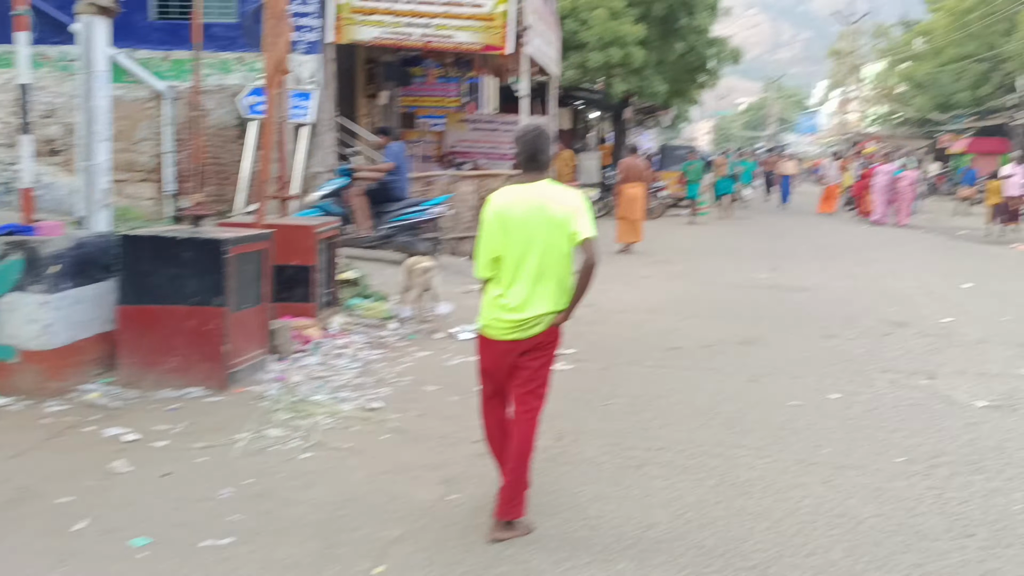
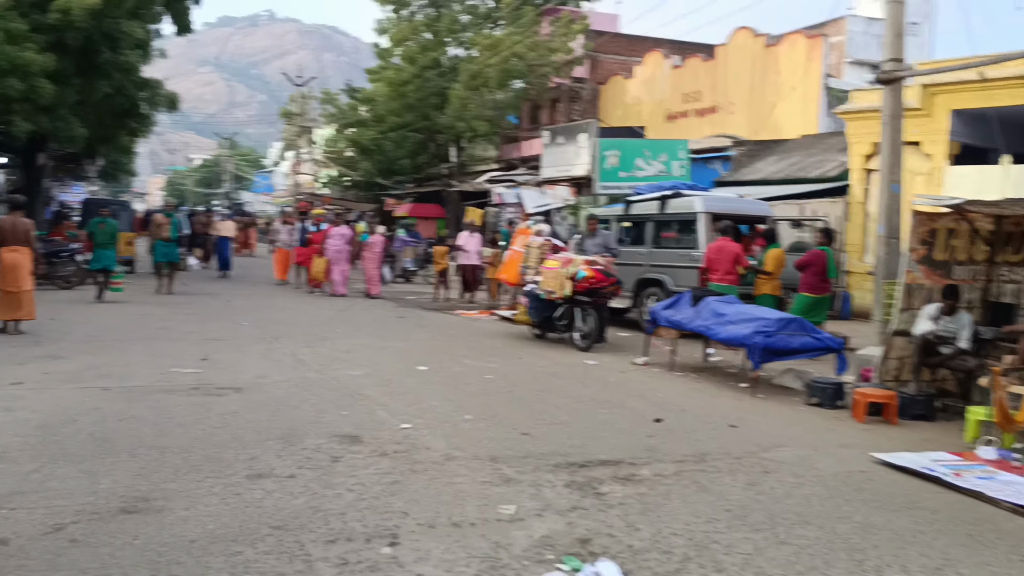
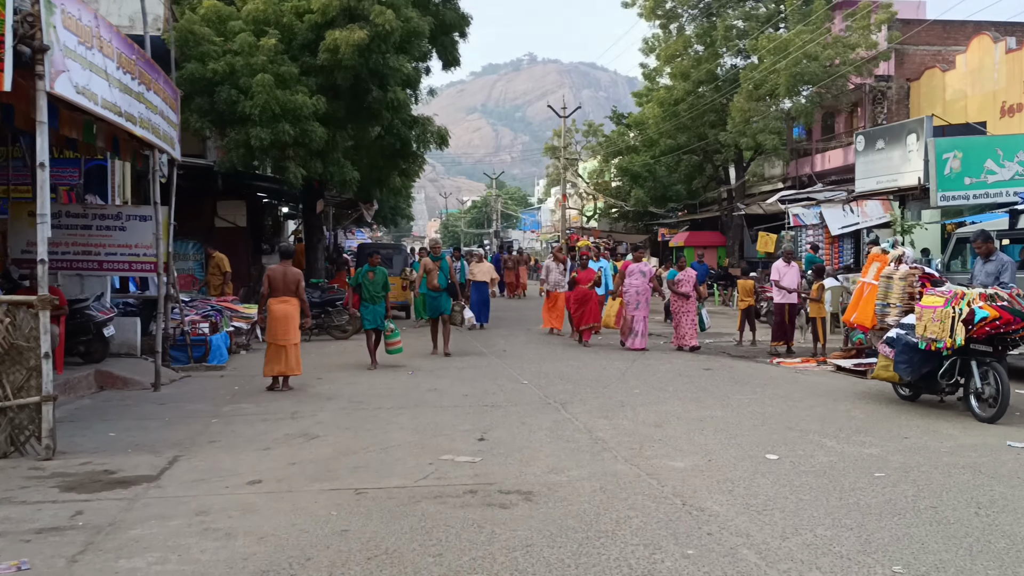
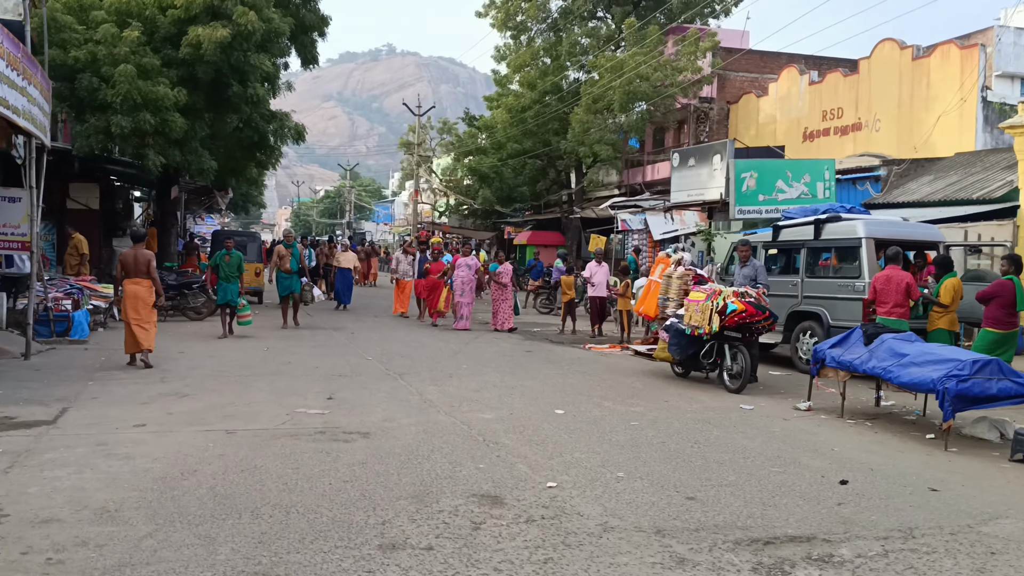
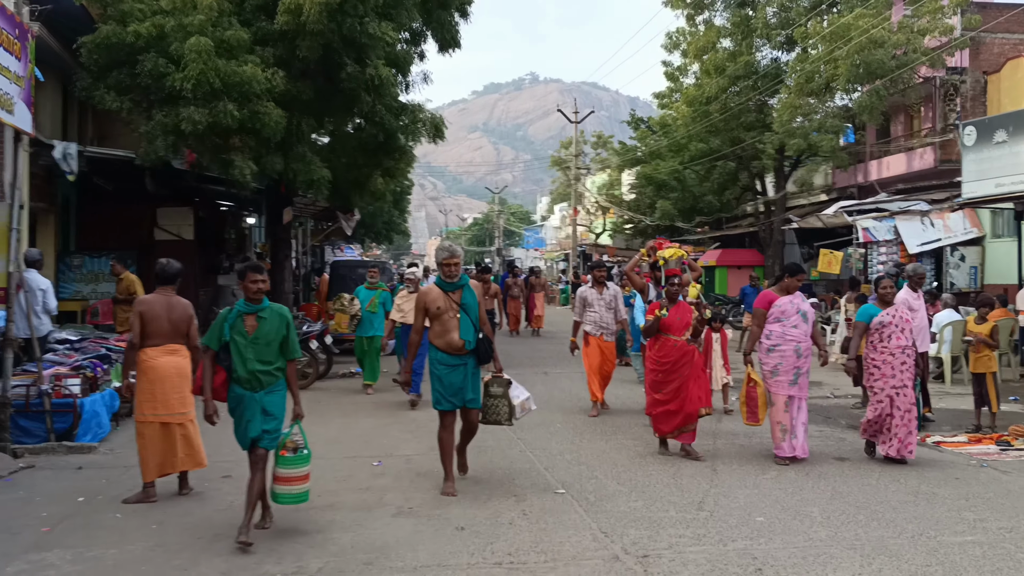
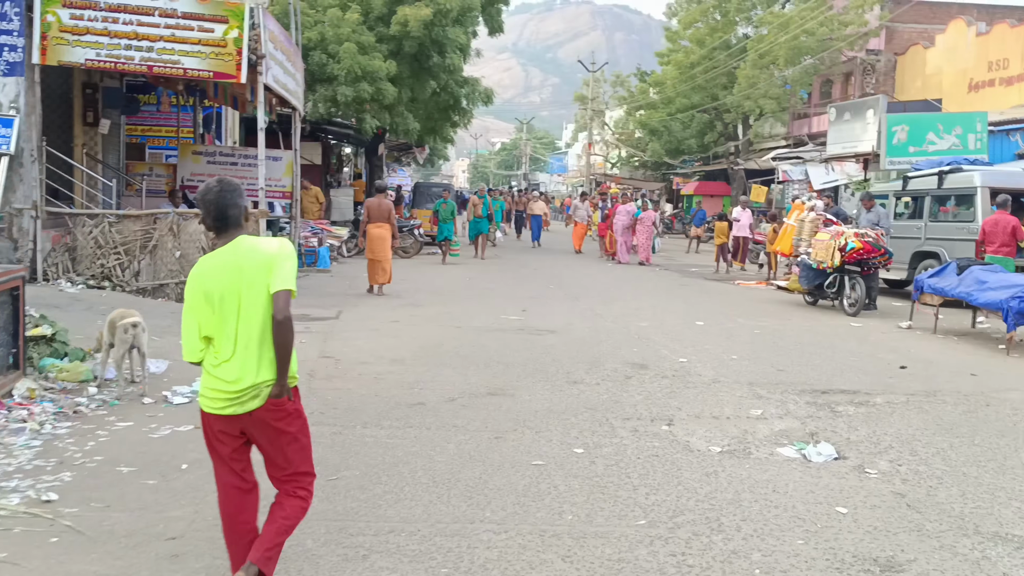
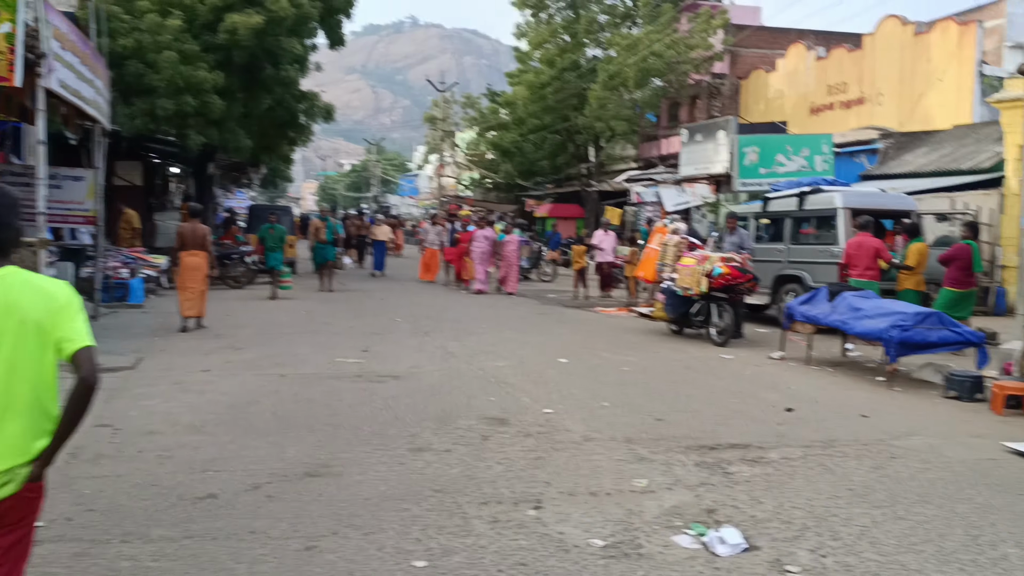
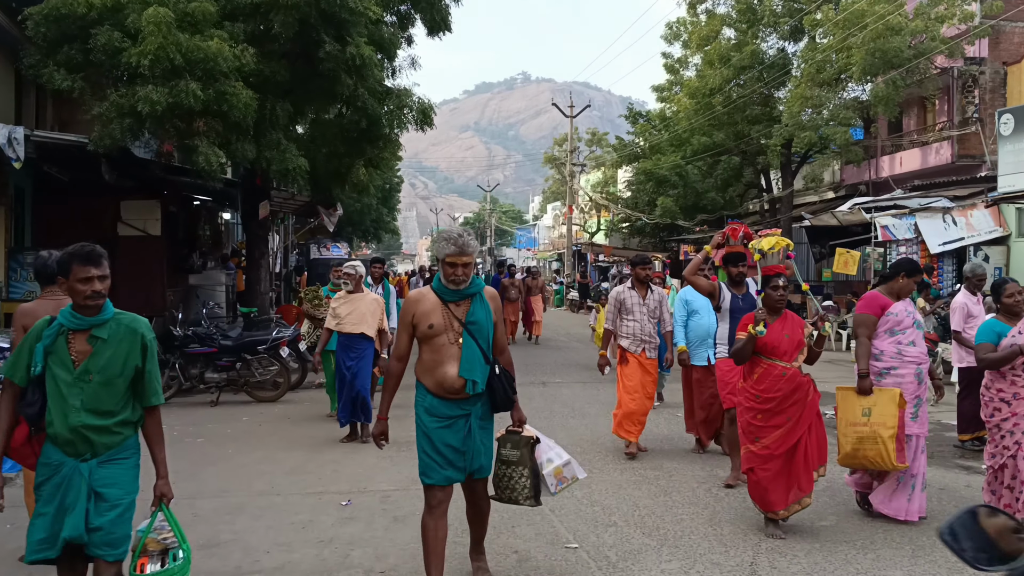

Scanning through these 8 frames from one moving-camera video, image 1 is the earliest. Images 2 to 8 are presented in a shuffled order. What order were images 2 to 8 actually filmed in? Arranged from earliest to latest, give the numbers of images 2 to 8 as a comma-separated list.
6, 7, 2, 4, 3, 5, 8
